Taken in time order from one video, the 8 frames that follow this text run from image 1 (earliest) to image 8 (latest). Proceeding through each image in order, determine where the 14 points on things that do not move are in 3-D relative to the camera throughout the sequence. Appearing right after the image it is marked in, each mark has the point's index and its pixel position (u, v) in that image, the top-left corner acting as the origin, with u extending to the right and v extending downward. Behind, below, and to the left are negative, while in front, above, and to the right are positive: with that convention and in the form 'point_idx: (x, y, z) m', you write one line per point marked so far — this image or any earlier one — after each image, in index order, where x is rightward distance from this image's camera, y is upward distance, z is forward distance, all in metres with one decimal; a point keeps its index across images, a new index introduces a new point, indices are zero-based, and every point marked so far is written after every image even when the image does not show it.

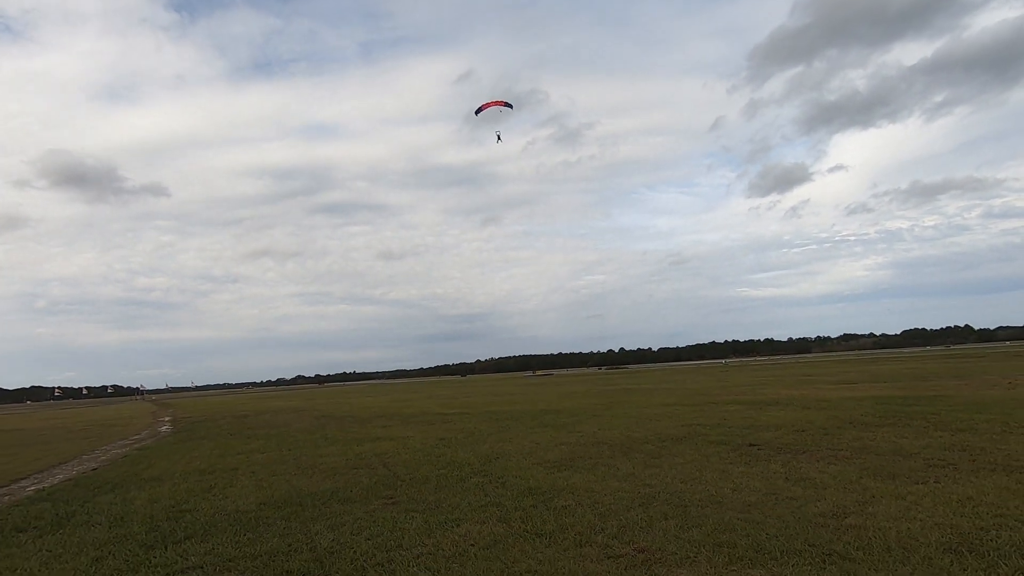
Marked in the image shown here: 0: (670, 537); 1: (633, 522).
0: (+2.3, -3.7, +9.2) m
1: (+2.0, -3.8, +10.2) m
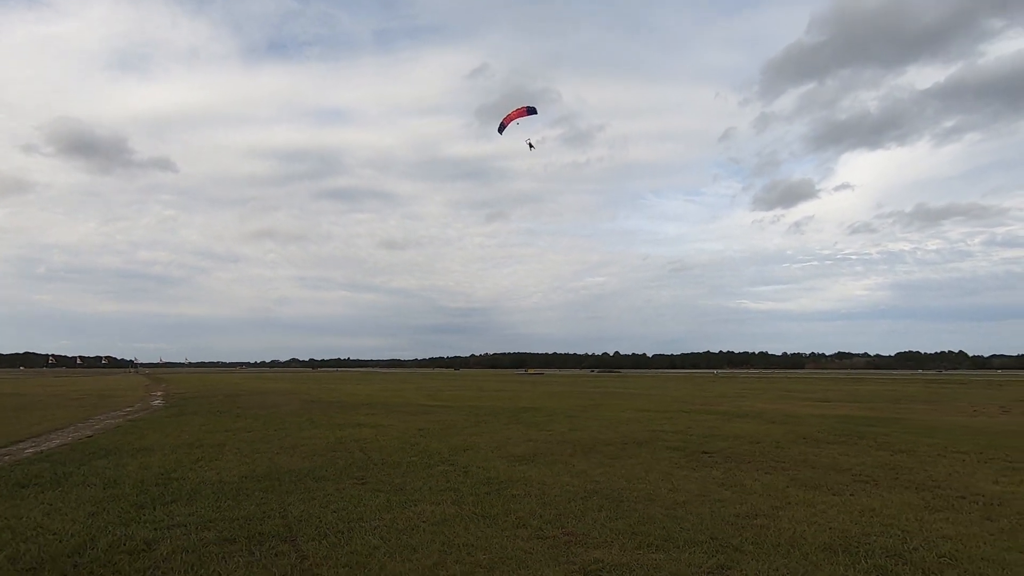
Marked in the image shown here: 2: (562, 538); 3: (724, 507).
0: (+1.4, -4.0, +10.4) m
1: (+1.0, -4.1, +11.5) m
2: (+0.8, -3.9, +9.8) m
3: (+4.0, -4.2, +11.9) m
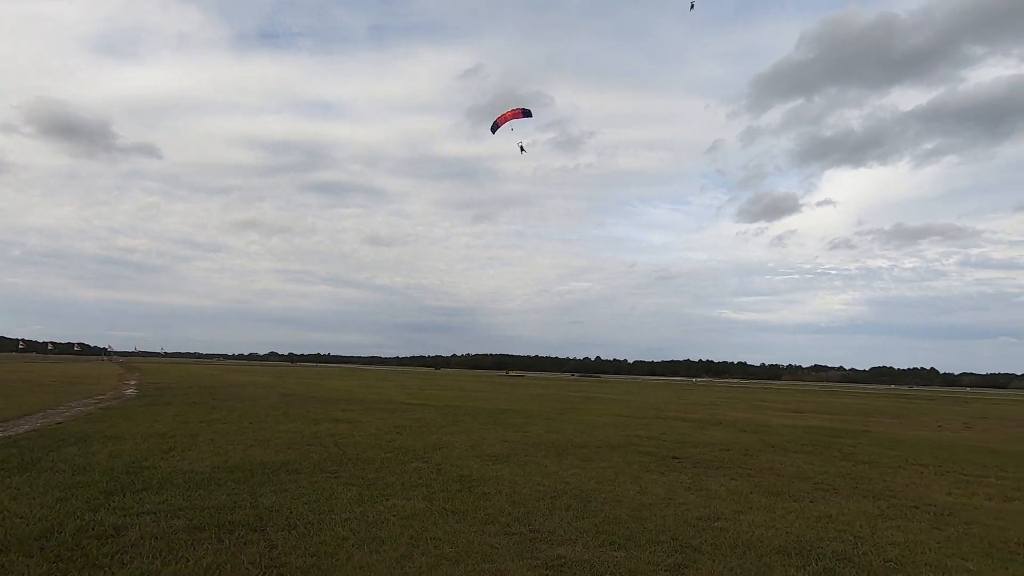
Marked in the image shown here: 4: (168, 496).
0: (+0.9, -4.0, +10.7) m
1: (+0.4, -4.2, +11.7) m
2: (+0.2, -3.9, +10.0) m
3: (+3.4, -4.4, +12.3) m
4: (-6.7, -4.1, +12.2) m
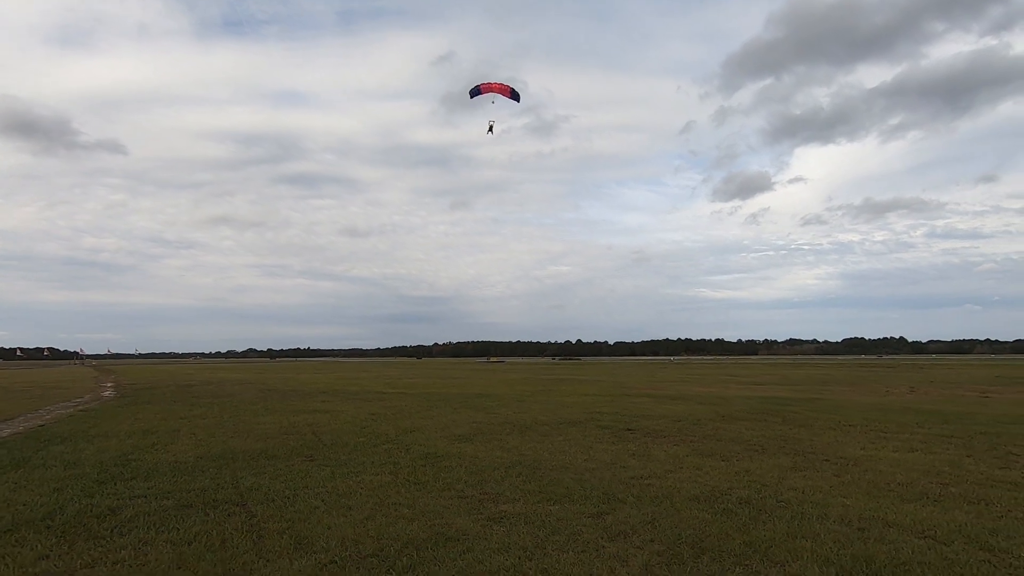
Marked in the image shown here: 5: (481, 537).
0: (0.0, -3.9, +12.2) m
1: (-0.5, -4.0, +13.2) m
2: (-0.7, -3.8, +11.5) m
3: (+2.5, -4.1, +13.9) m
4: (-7.7, -4.2, +13.5) m
5: (-0.5, -3.5, +8.6) m
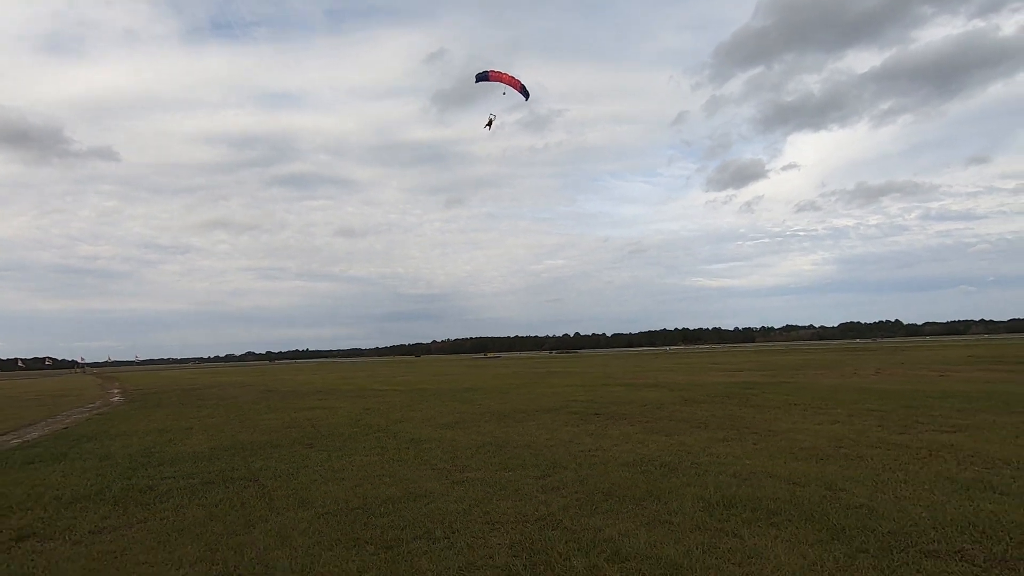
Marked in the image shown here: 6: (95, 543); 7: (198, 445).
0: (-0.8, -4.1, +14.6) m
1: (-1.3, -4.2, +15.7) m
2: (-1.4, -4.0, +13.9) m
3: (+1.7, -4.1, +16.3) m
4: (-8.5, -4.6, +15.9) m
5: (-1.2, -3.7, +11.1) m
6: (-6.1, -3.7, +9.2) m
7: (-10.1, -5.0, +19.9) m
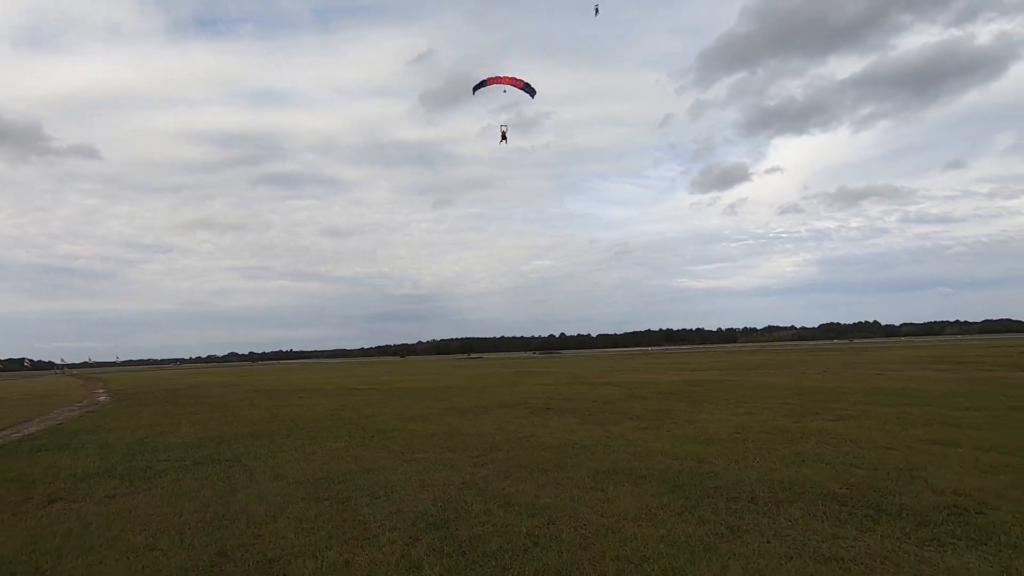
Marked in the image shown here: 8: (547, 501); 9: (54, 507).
0: (-2.3, -4.3, +17.2) m
1: (-2.8, -4.5, +18.2) m
2: (-2.9, -4.3, +16.4) m
3: (+0.2, -4.4, +18.9) m
4: (-9.9, -4.8, +18.2) m
5: (-2.6, -3.9, +13.6) m
6: (-7.5, -4.0, +11.6) m
7: (-11.7, -5.3, +22.2) m
8: (+0.6, -3.3, +9.7) m
9: (-8.3, -4.0, +11.3) m
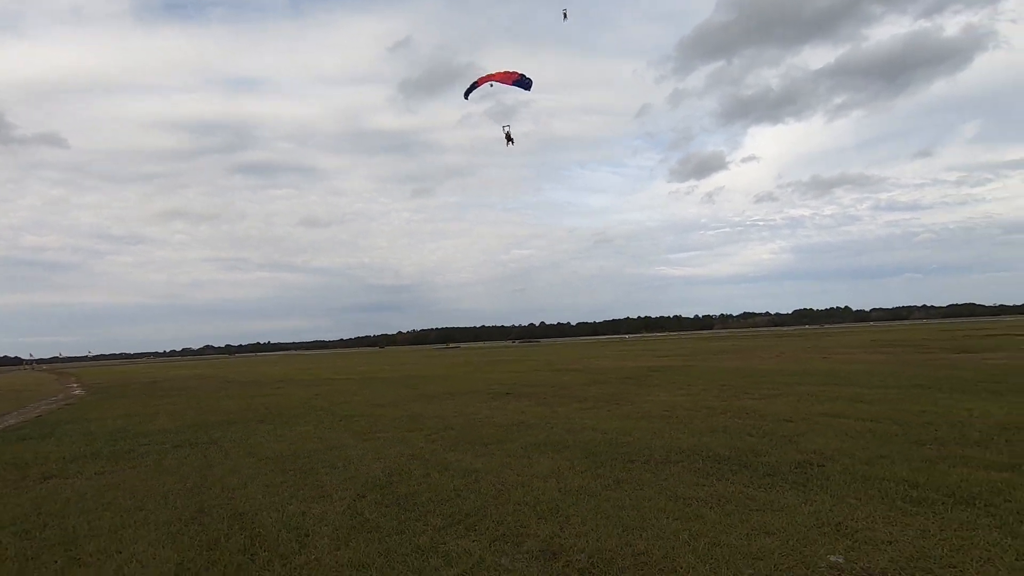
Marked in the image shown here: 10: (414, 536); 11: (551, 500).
0: (-3.7, -4.2, +18.9) m
1: (-4.2, -4.3, +19.9) m
2: (-4.3, -4.2, +18.1) m
3: (-1.3, -4.3, +20.7) m
4: (-11.4, -4.8, +19.7) m
5: (-3.9, -3.9, +15.3) m
6: (-8.7, -4.0, +13.2) m
7: (-13.2, -5.2, +23.7) m
8: (-0.6, -3.3, +11.6) m
9: (-9.6, -4.0, +12.9) m
10: (-1.2, -3.1, +7.7) m
11: (+0.6, -3.0, +8.8) m
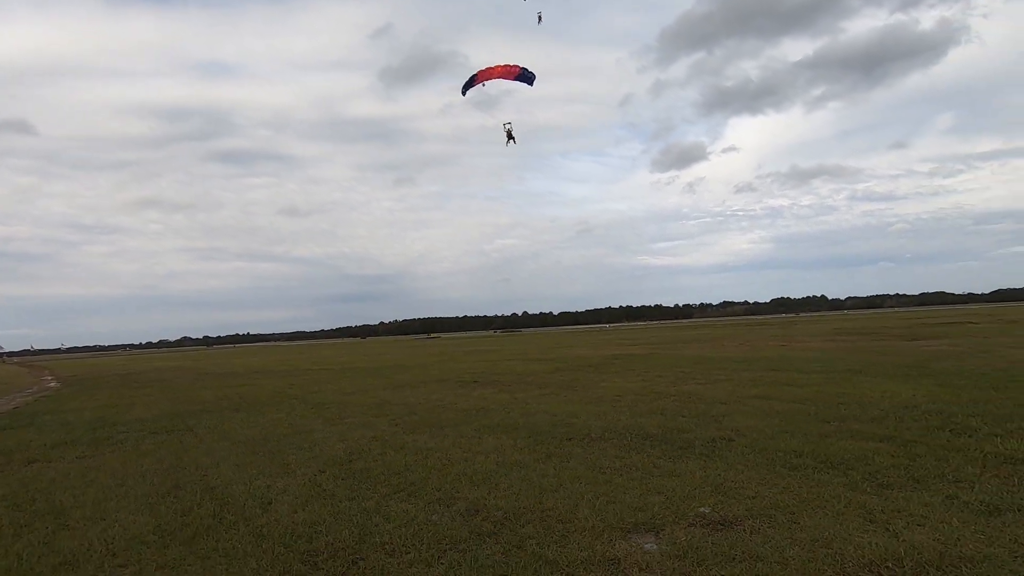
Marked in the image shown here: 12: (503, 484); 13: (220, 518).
0: (-4.9, -4.0, +20.0) m
1: (-5.5, -4.1, +21.0) m
2: (-5.5, -4.0, +19.3) m
3: (-2.6, -4.0, +21.9) m
4: (-12.6, -4.6, +20.6) m
5: (-5.1, -3.7, +16.4) m
6: (-9.8, -3.9, +14.1) m
7: (-14.6, -5.0, +24.5) m
8: (-1.7, -3.2, +12.8) m
9: (-10.6, -4.0, +13.8) m
10: (-2.1, -3.0, +8.9) m
11: (-0.4, -2.9, +10.0) m
12: (-0.1, -2.9, +9.1) m
13: (-4.1, -3.2, +8.7) m
